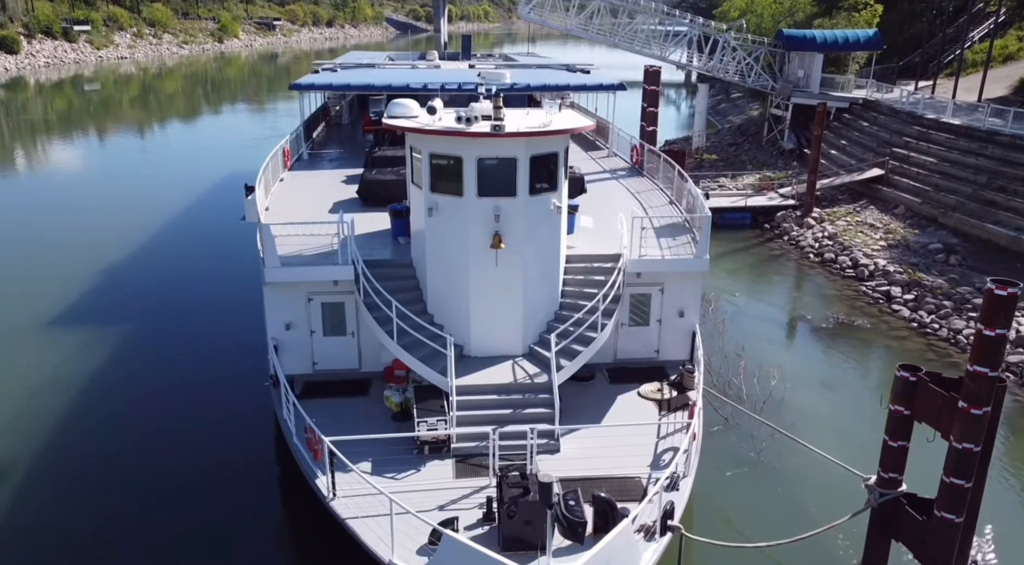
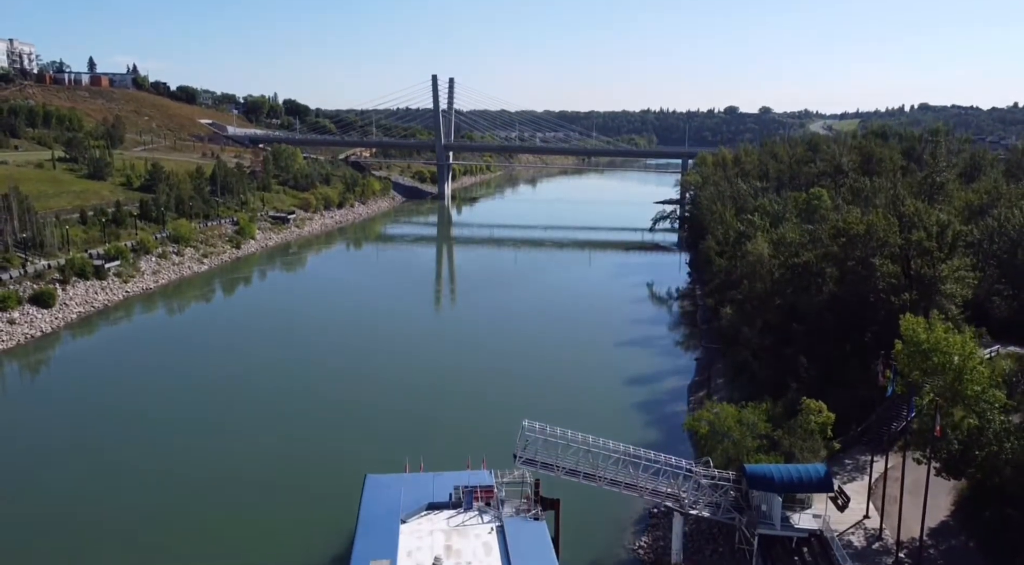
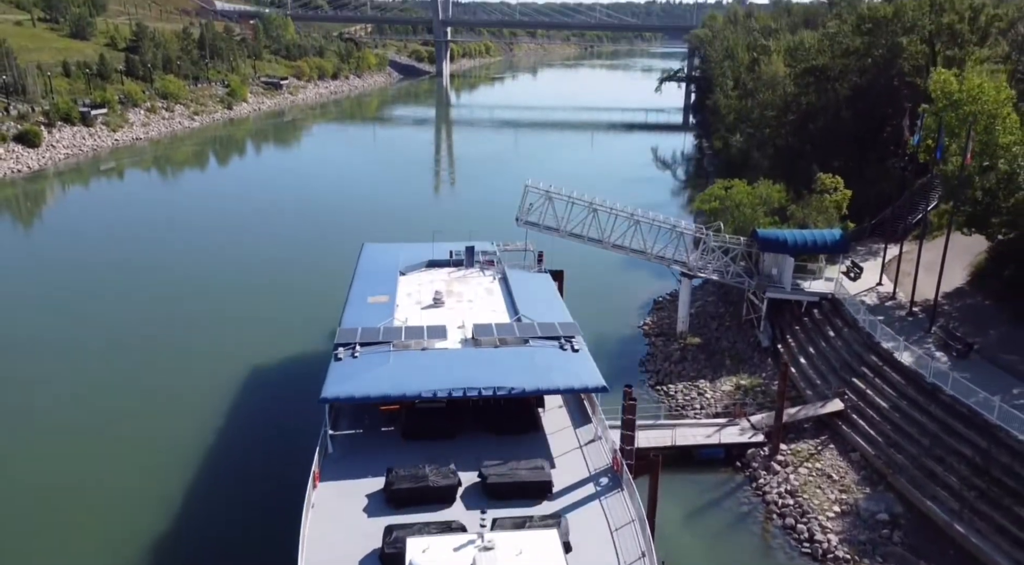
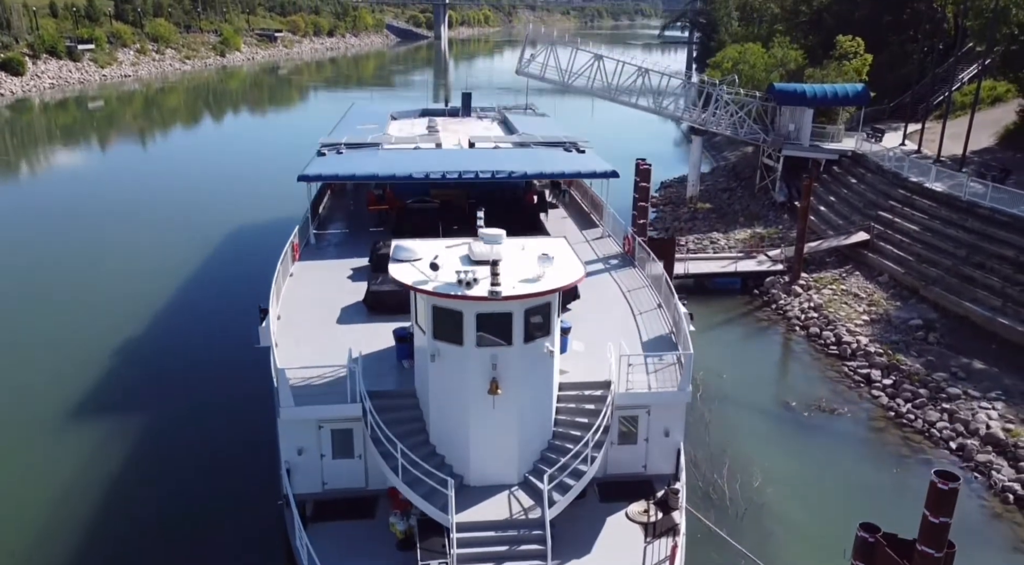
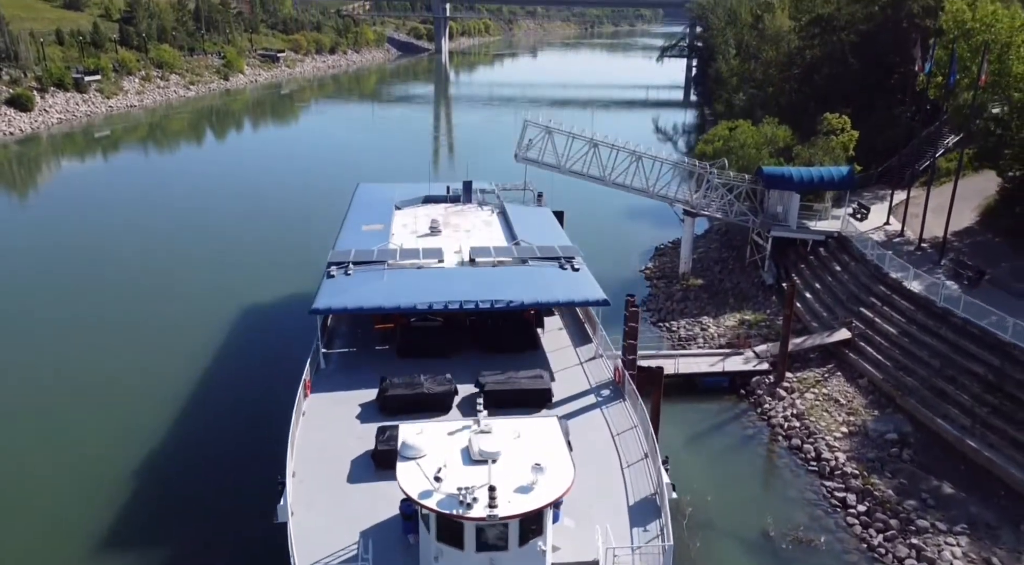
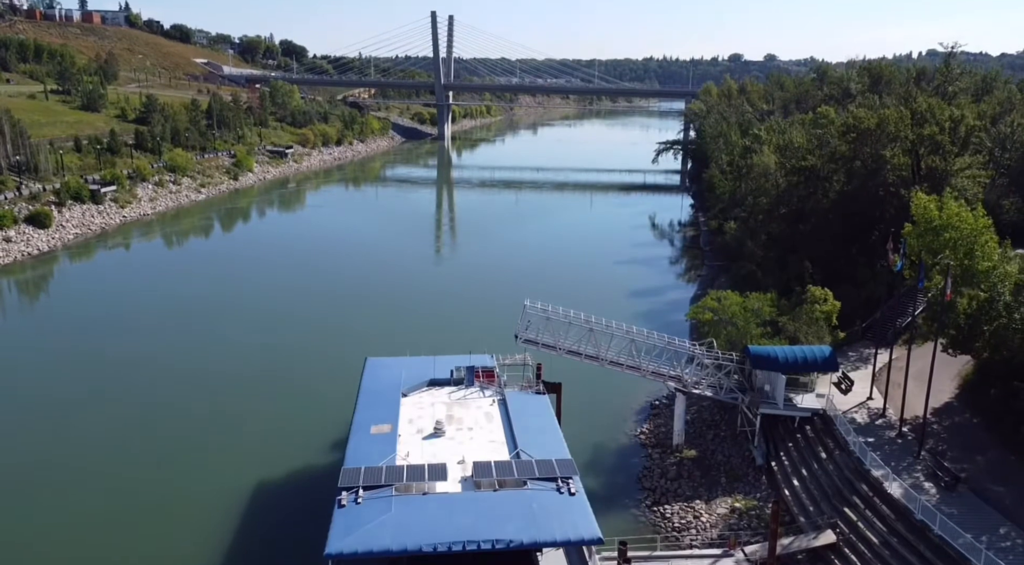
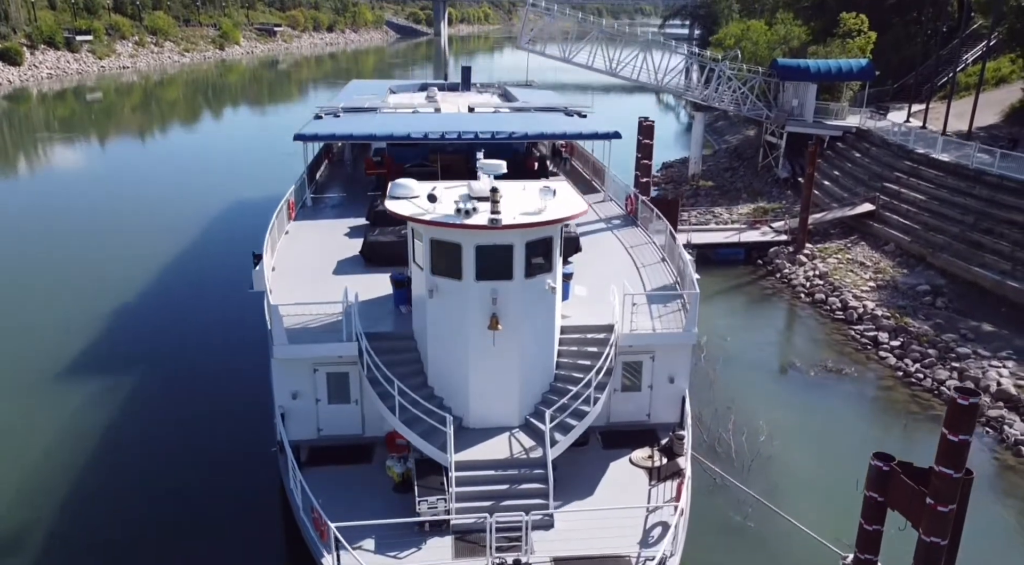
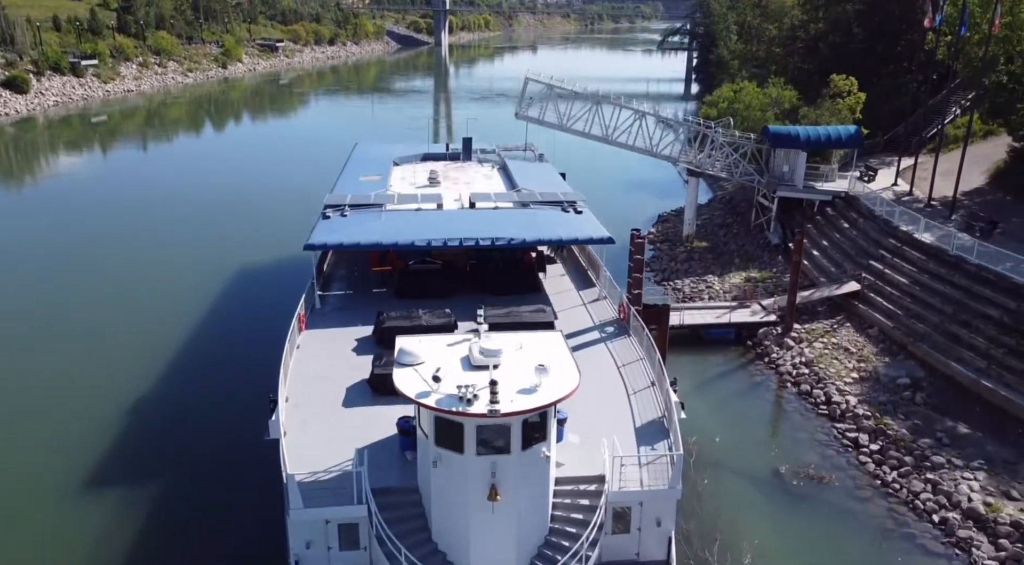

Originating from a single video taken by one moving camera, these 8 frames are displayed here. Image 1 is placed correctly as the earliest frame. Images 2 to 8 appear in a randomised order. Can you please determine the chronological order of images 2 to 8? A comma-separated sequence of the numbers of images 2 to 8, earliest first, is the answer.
7, 4, 8, 5, 3, 6, 2
